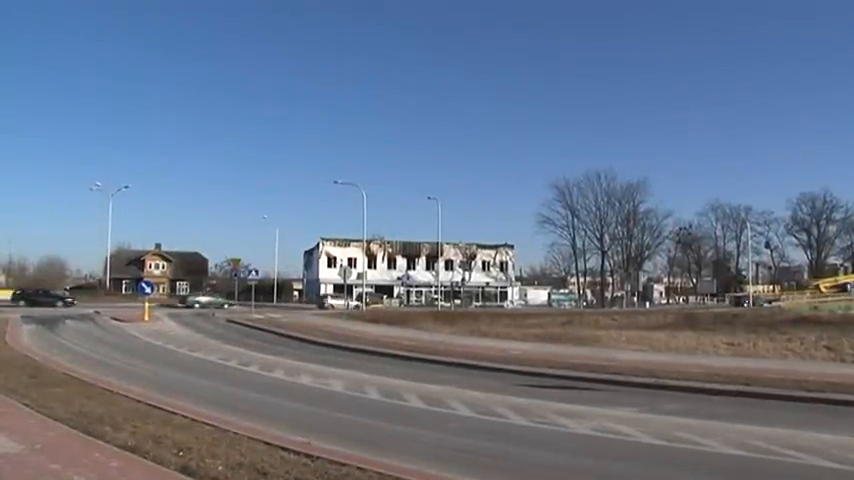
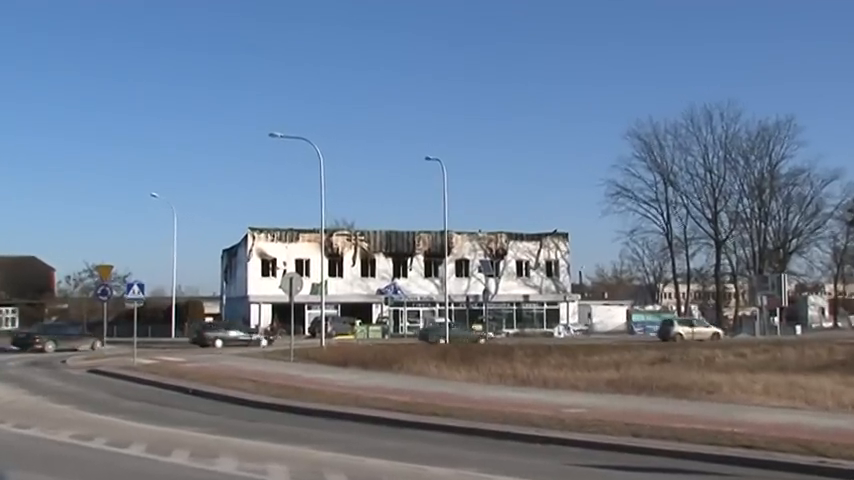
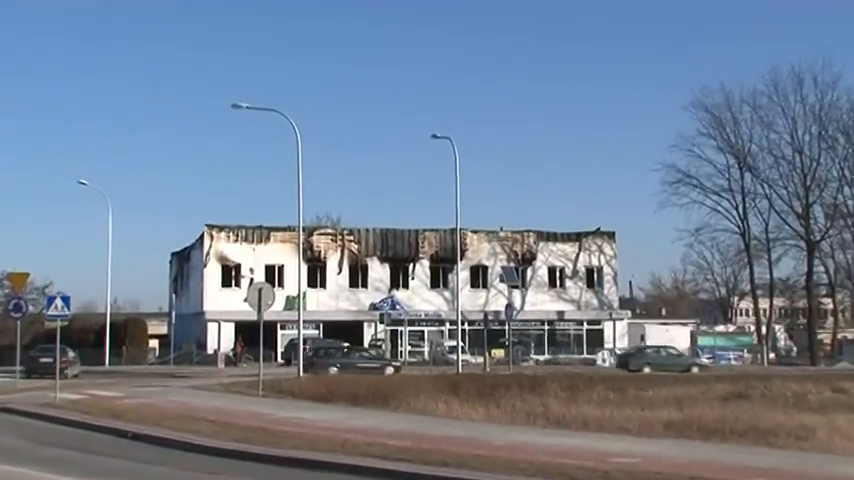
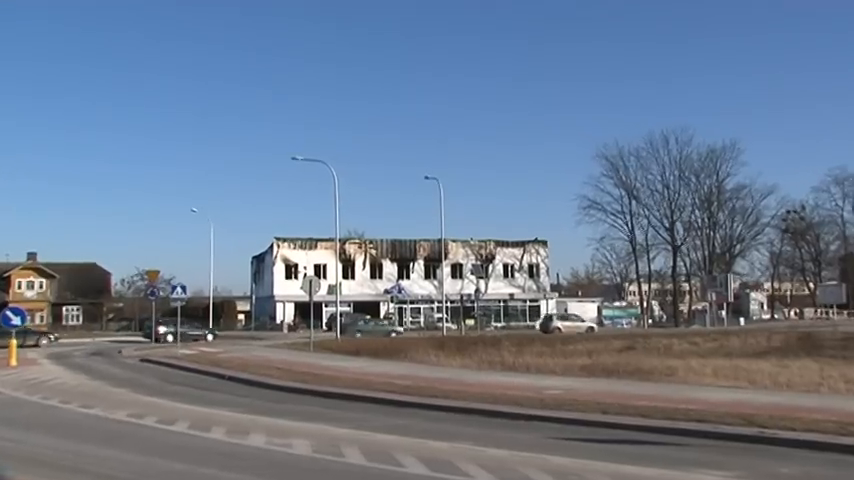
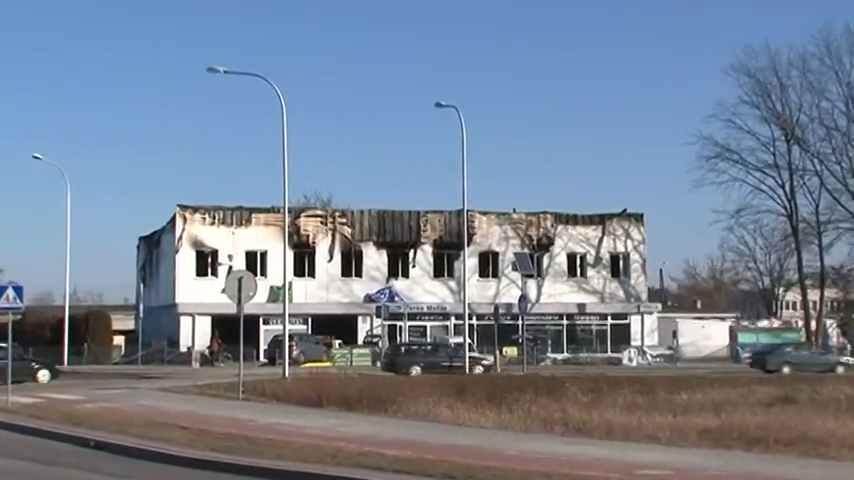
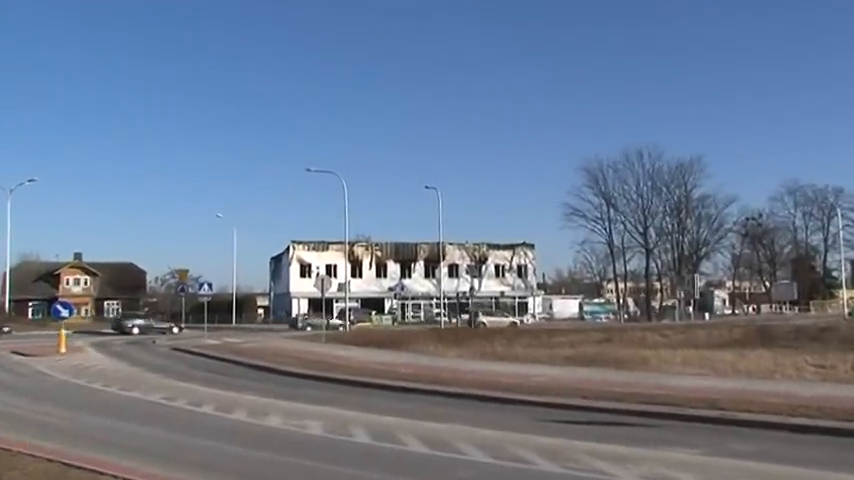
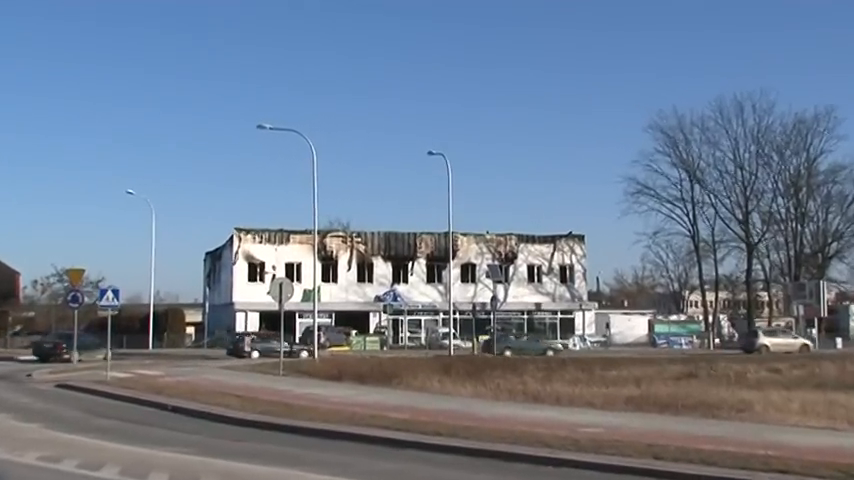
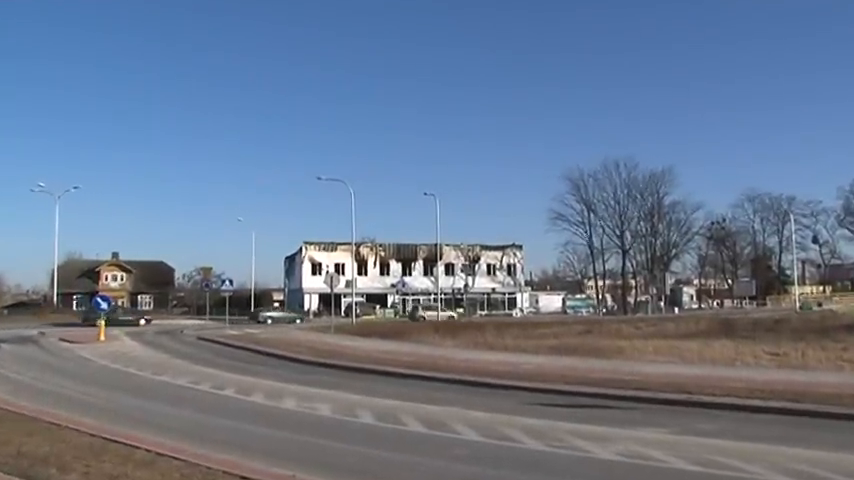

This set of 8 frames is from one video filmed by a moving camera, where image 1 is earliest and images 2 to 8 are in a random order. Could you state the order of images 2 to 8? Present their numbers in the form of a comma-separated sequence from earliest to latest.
8, 6, 4, 2, 7, 3, 5
